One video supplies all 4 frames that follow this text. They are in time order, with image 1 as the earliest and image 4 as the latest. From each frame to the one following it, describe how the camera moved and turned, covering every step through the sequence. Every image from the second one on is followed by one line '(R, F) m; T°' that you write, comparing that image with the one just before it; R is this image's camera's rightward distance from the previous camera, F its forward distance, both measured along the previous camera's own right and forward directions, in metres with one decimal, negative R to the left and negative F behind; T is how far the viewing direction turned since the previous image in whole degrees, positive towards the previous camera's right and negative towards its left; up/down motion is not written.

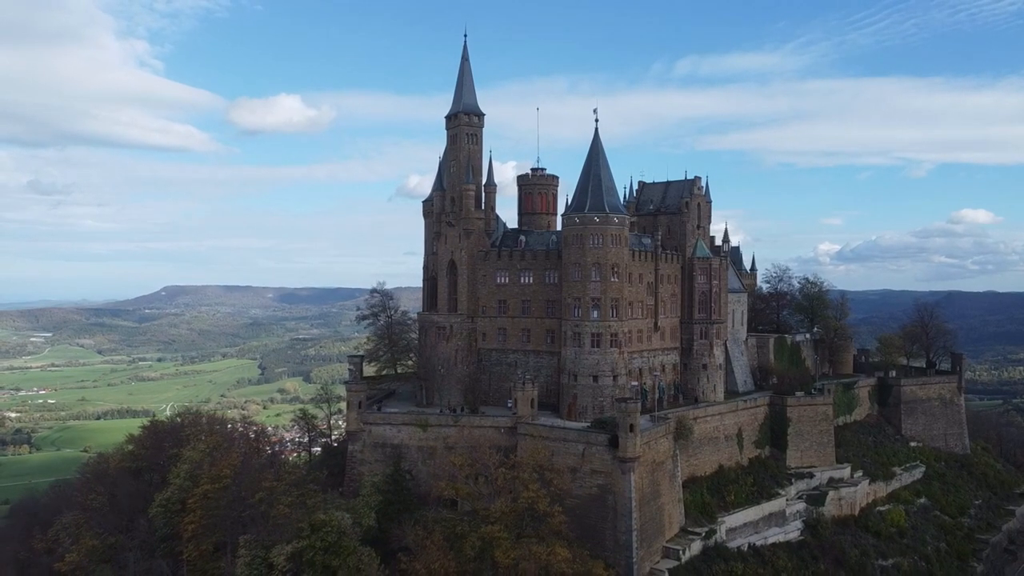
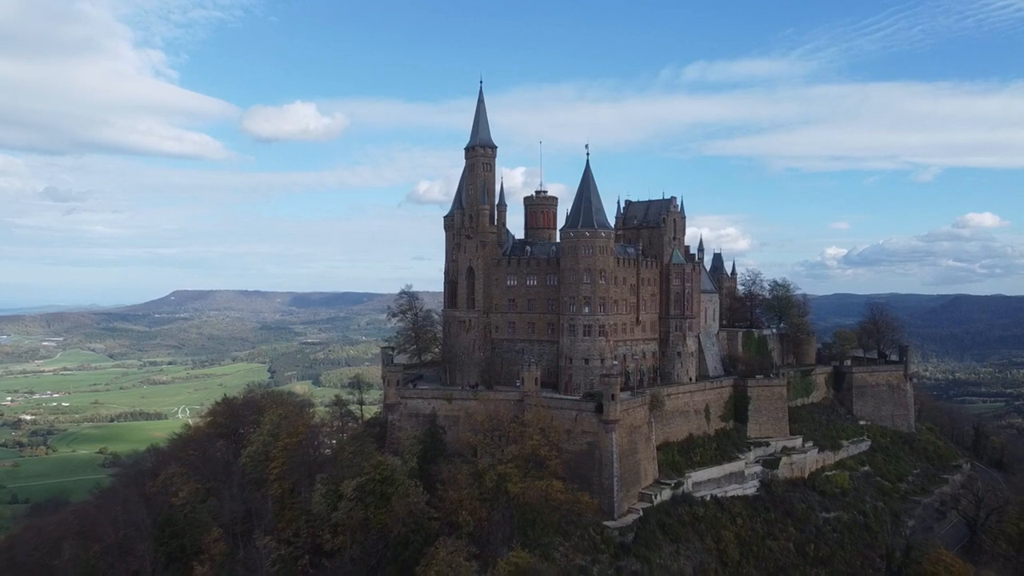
(0.0, -10.2) m; -1°
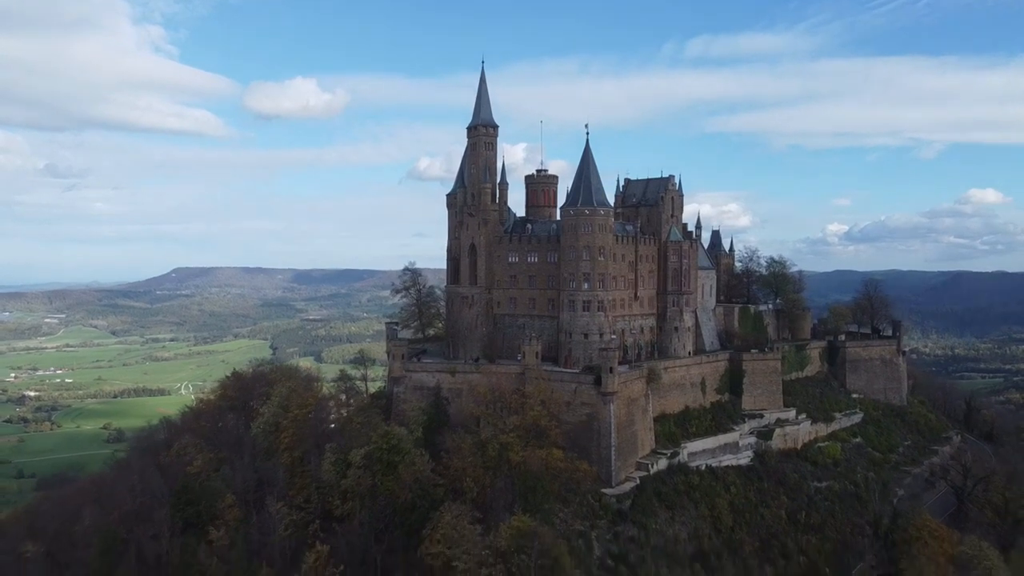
(0.0, -1.4) m; 0°
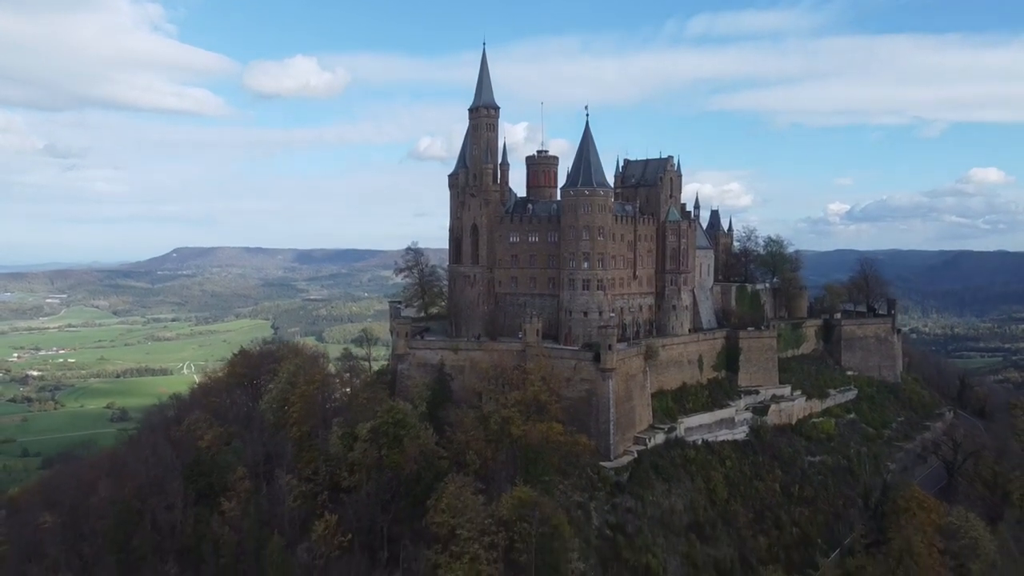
(0.0, -1.1) m; 0°
